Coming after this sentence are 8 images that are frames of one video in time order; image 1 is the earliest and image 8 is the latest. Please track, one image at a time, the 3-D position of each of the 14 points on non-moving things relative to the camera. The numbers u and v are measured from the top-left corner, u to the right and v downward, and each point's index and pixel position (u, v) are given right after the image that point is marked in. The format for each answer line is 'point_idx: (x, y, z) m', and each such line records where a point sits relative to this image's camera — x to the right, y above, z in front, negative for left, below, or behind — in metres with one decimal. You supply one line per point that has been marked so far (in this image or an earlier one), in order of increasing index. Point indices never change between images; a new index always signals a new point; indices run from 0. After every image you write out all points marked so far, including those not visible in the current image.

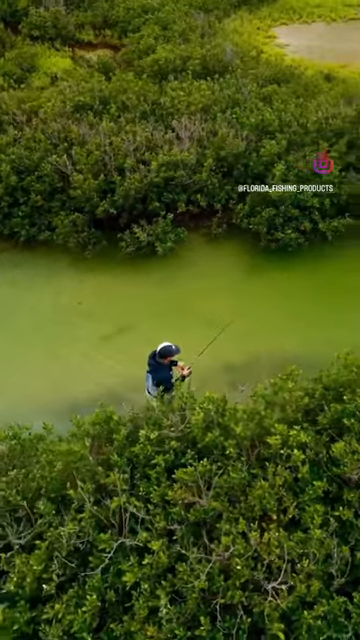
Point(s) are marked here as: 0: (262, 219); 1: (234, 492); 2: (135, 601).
0: (+1.6, +2.0, +9.0) m
1: (+0.5, -1.7, +4.4) m
2: (-0.4, -2.3, +3.8) m
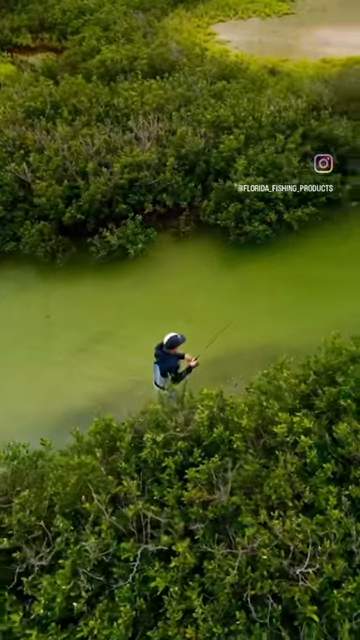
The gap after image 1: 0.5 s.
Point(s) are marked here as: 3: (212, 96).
0: (+1.0, +2.2, +9.1) m
1: (+0.7, -1.6, +4.5) m
2: (-0.1, -2.4, +3.8) m
3: (+0.7, +5.3, +10.8) m
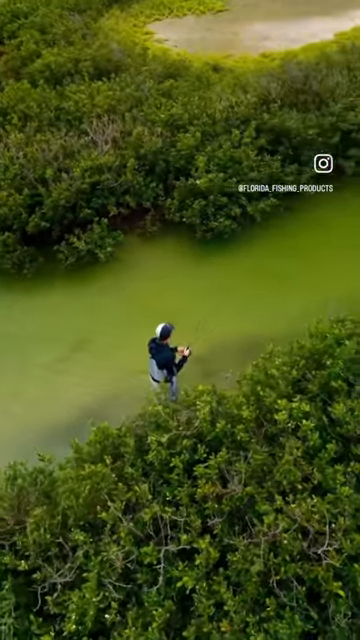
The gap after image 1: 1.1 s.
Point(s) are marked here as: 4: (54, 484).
0: (+0.3, +2.3, +9.2) m
1: (+0.8, -1.5, +4.6) m
2: (+0.2, -2.3, +3.8) m
3: (-0.4, +5.3, +10.8) m
4: (-1.2, -1.6, +4.5) m
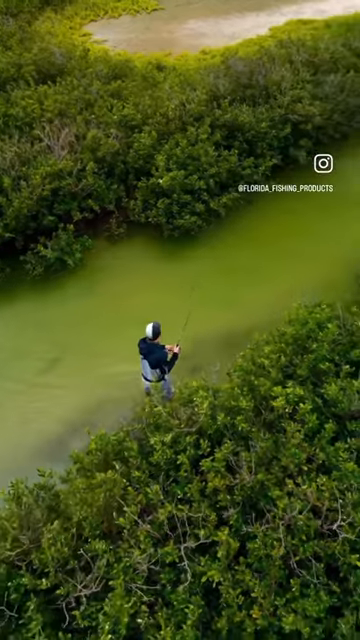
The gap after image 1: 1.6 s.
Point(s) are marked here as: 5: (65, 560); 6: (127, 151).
0: (-0.4, +2.3, +9.2) m
1: (+0.9, -1.4, +4.7) m
2: (+0.4, -2.3, +3.9) m
3: (-1.6, +5.3, +10.7) m
4: (-1.1, -1.7, +4.4) m
5: (-1.0, -2.1, +4.0) m
6: (-1.2, +3.6, +9.8) m
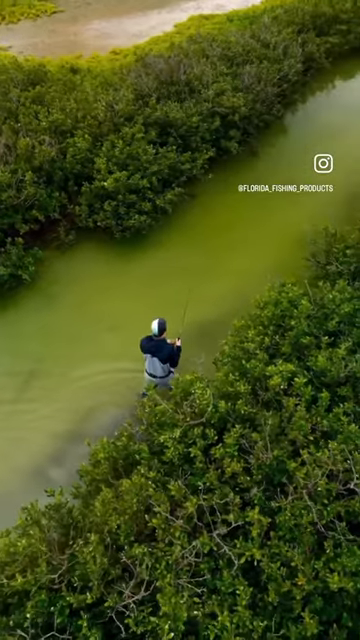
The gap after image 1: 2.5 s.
0: (-1.4, +2.2, +9.1) m
1: (+1.0, -1.3, +4.9) m
2: (+0.8, -2.2, +4.0) m
3: (-3.2, +5.0, +10.4) m
4: (-0.9, -1.8, +4.3) m
5: (-0.6, -2.2, +3.9) m
6: (-2.5, +3.4, +9.6) m
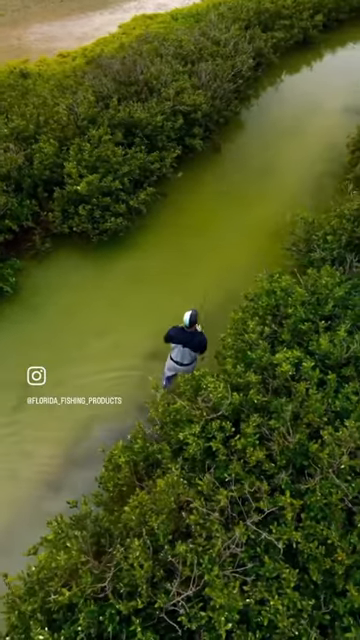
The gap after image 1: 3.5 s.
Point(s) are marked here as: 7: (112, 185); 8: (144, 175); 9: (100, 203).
0: (-1.9, +2.1, +9.0) m
1: (+1.2, -1.1, +5.0) m
2: (+1.1, -2.0, +4.1) m
3: (-4.0, +4.7, +10.1) m
4: (-0.5, -1.9, +4.3) m
5: (-0.3, -2.2, +3.9) m
6: (-3.1, +3.2, +9.3) m
7: (-1.4, +2.7, +9.1) m
8: (-0.8, +3.1, +9.8) m
9: (-1.6, +2.3, +9.1) m
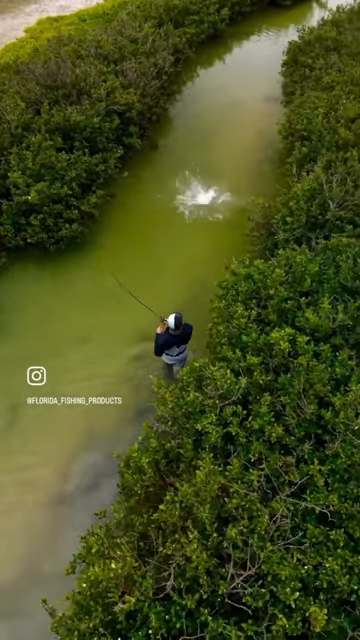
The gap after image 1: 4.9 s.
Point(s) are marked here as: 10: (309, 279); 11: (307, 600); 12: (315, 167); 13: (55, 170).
0: (-2.7, +1.8, +8.7) m
1: (+1.3, -0.9, +5.2) m
2: (+1.5, -1.8, +4.3) m
3: (-5.3, +4.1, +9.5) m
4: (-0.2, -1.8, +4.2) m
5: (+0.2, -2.1, +3.9) m
6: (-4.1, +2.8, +8.9) m
7: (-2.3, +2.5, +8.9) m
8: (-1.9, +3.0, +9.7) m
9: (-2.5, +2.1, +8.9) m
10: (+1.9, +0.6, +6.5) m
11: (+1.1, -2.4, +3.8) m
12: (+2.7, +3.1, +9.2) m
13: (-2.5, +3.0, +9.2) m
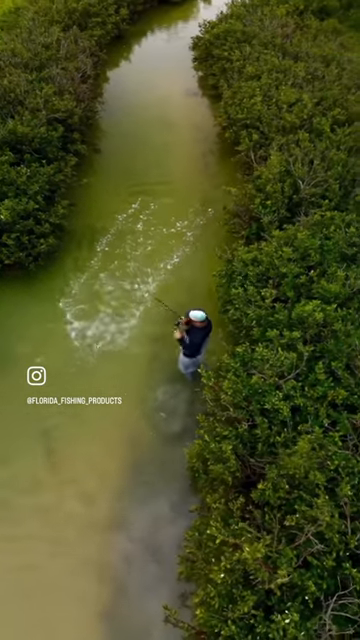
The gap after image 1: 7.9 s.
0: (-3.0, +1.4, +8.3) m
1: (+2.0, -0.5, +5.6) m
2: (+2.5, -1.3, +4.8) m
3: (-6.1, +3.2, +8.6) m
4: (+0.9, -1.7, +4.4) m
5: (+1.4, -1.9, +4.2) m
6: (-4.5, +2.1, +8.2) m
7: (-2.7, +2.2, +8.6) m
8: (-2.5, +2.7, +9.4) m
9: (-2.8, +1.7, +8.5) m
10: (+2.0, +1.0, +7.0) m
11: (+2.2, -2.0, +4.2) m
12: (+2.0, +3.6, +9.7) m
13: (-3.0, +2.6, +8.8) m
